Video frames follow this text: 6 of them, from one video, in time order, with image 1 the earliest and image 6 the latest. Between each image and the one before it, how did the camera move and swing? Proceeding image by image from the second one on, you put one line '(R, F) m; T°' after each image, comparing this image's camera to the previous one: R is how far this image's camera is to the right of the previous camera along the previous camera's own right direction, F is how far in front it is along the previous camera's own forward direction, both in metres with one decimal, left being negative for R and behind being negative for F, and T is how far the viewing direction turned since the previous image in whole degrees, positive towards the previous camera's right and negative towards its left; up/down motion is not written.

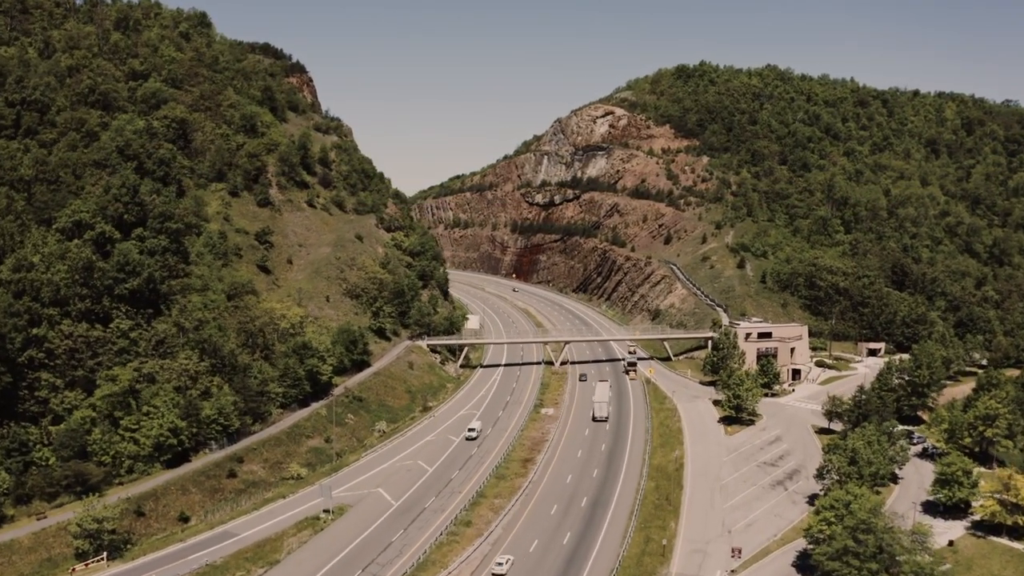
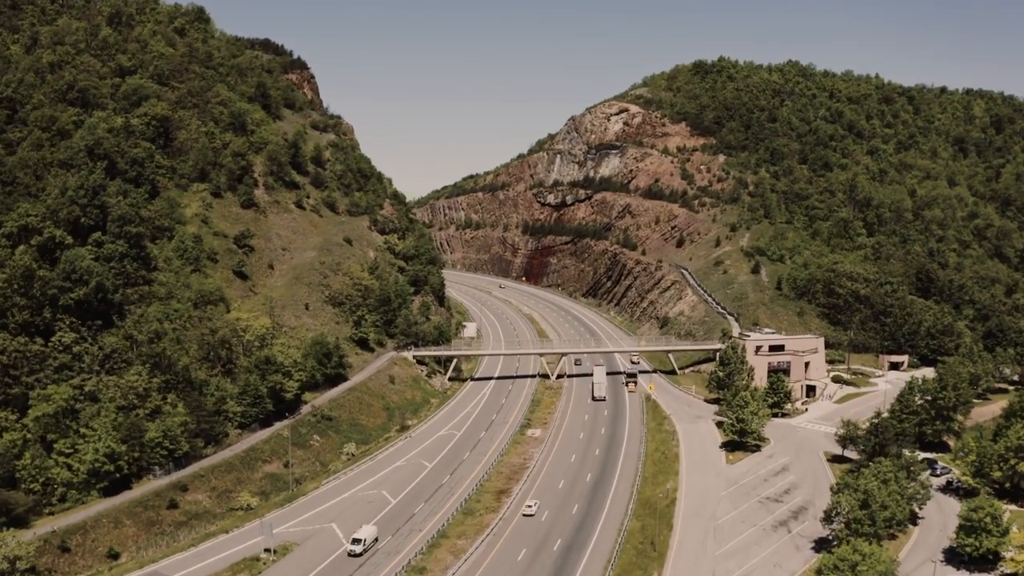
(+4.2, +6.8) m; -2°
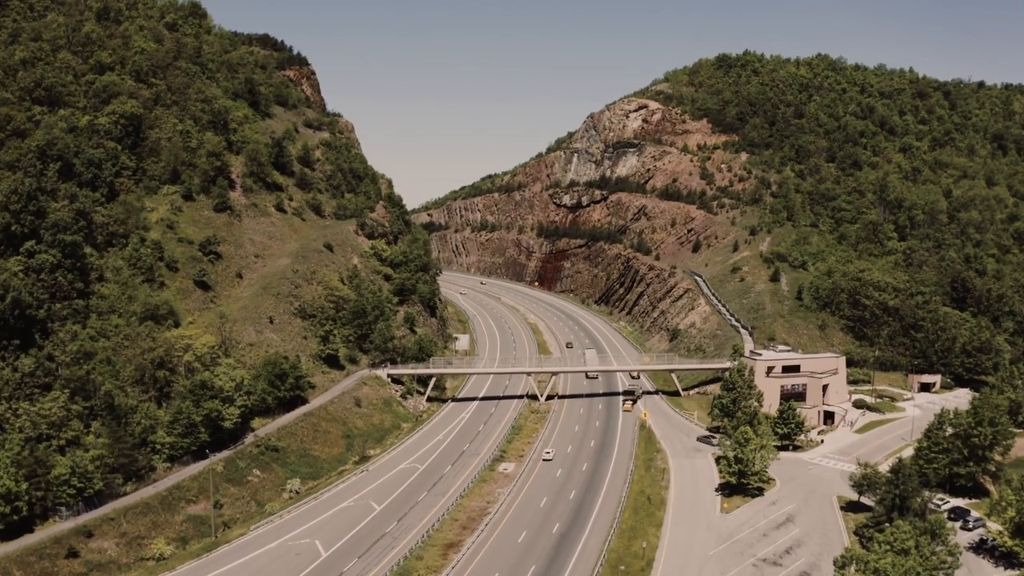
(+5.8, +8.9) m; -2°
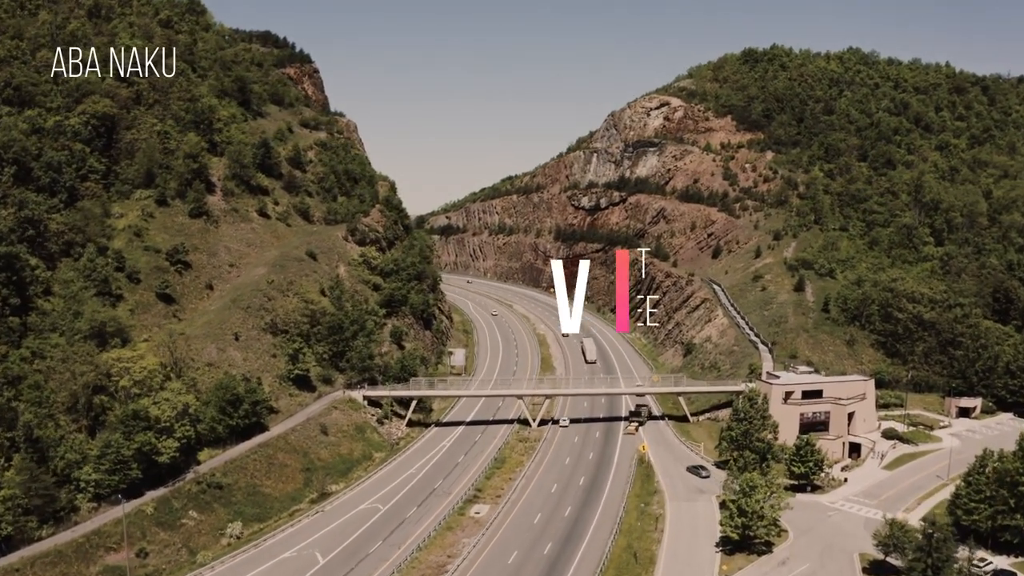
(+4.7, +8.4) m; -2°
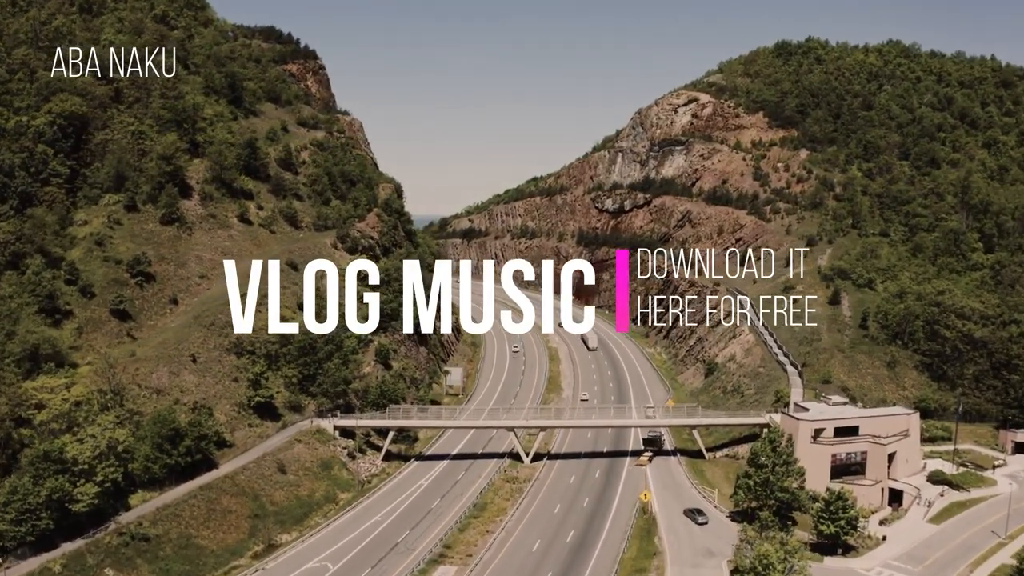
(+4.4, +9.6) m; -3°
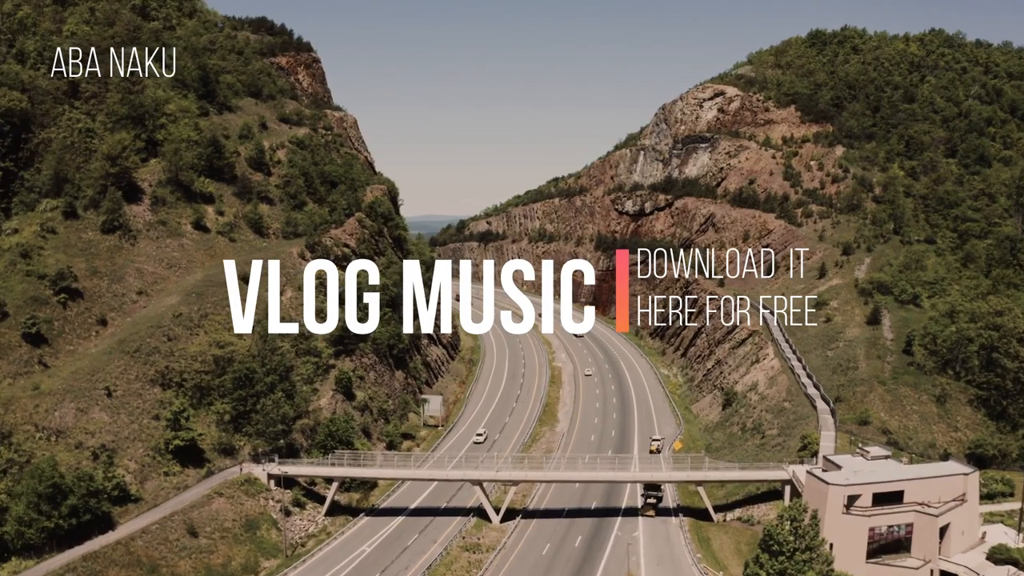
(+5.4, +12.0) m; -3°
